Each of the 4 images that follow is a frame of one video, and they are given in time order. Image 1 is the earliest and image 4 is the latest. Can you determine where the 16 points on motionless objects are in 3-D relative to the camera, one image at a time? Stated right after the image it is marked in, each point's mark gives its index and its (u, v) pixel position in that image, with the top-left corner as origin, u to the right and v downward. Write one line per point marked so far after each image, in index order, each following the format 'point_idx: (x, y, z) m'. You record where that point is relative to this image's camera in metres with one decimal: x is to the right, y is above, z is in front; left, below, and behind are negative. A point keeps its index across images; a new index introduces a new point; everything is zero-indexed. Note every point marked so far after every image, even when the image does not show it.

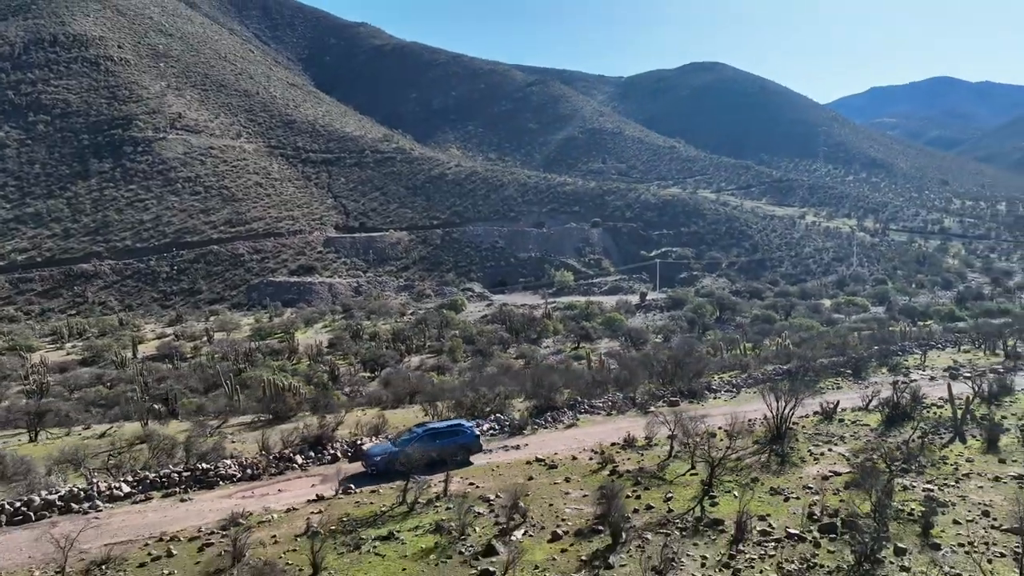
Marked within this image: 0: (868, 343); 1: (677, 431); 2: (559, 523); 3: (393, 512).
0: (+9.7, -1.5, +17.8) m
1: (+2.4, -2.1, +9.5) m
2: (+0.5, -2.4, +6.7) m
3: (-1.3, -2.4, +7.0) m
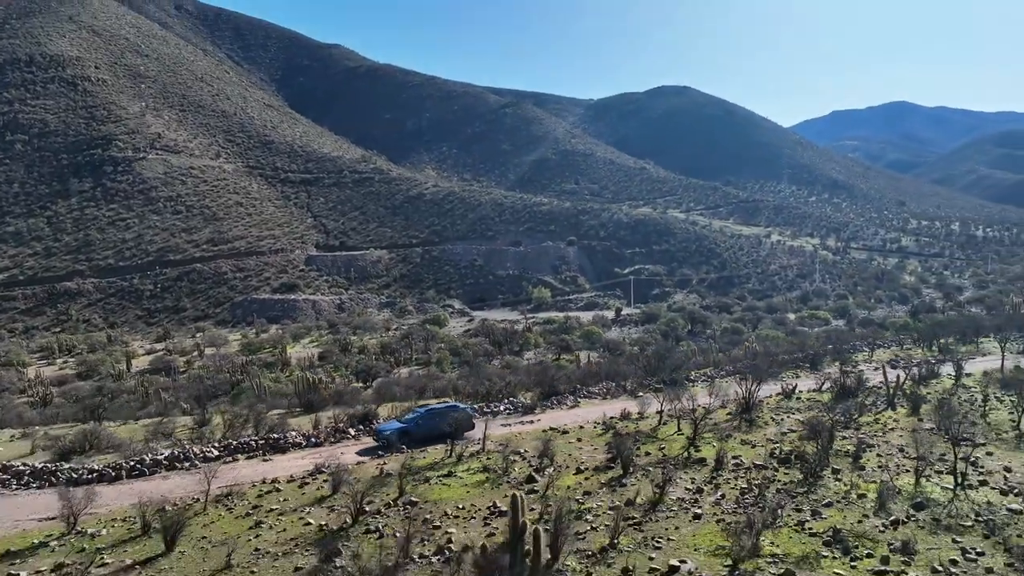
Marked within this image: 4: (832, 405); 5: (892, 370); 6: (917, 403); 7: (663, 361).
0: (+9.6, -1.7, +20.1) m
1: (+2.6, -2.0, +11.5) m
2: (+0.9, -2.3, +8.6) m
3: (-0.9, -2.3, +8.9) m
4: (+5.6, -2.1, +11.5) m
5: (+8.6, -1.9, +15.0) m
6: (+6.6, -1.9, +10.8) m
7: (+4.0, -1.9, +17.4) m
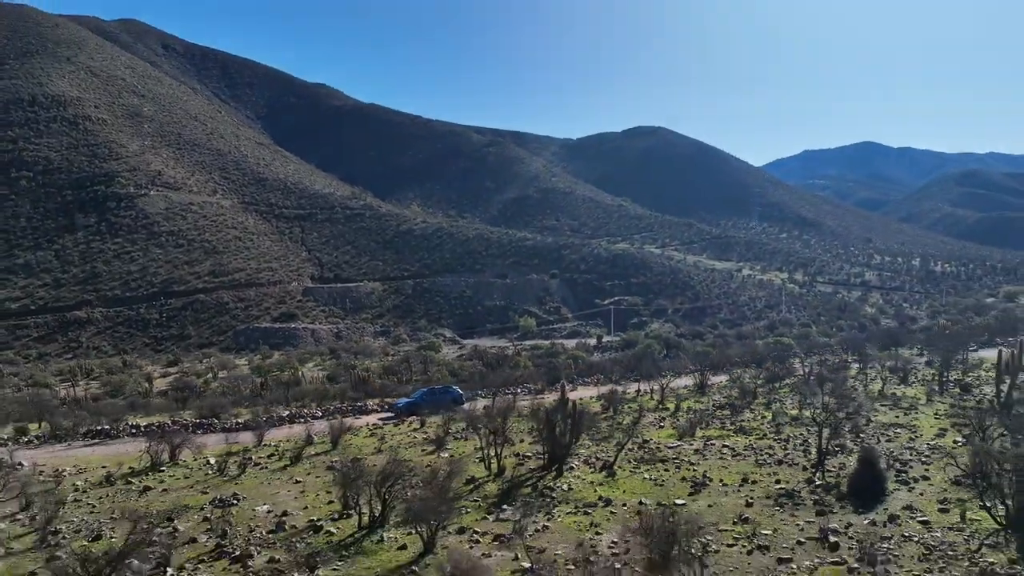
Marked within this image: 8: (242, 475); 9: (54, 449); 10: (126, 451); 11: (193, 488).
0: (+9.7, -2.4, +24.4) m
1: (+3.0, -2.3, +15.5) m
2: (+1.4, -2.3, +12.6) m
3: (-0.4, -2.4, +12.8) m
4: (+6.0, -2.3, +15.7) m
5: (+8.9, -2.3, +19.3) m
6: (+7.0, -2.1, +15.0) m
7: (+4.2, -2.5, +21.5) m
8: (-3.4, -2.4, +8.6) m
9: (-8.1, -2.8, +11.6) m
10: (-6.3, -2.7, +10.8) m
11: (-3.9, -2.5, +8.2) m
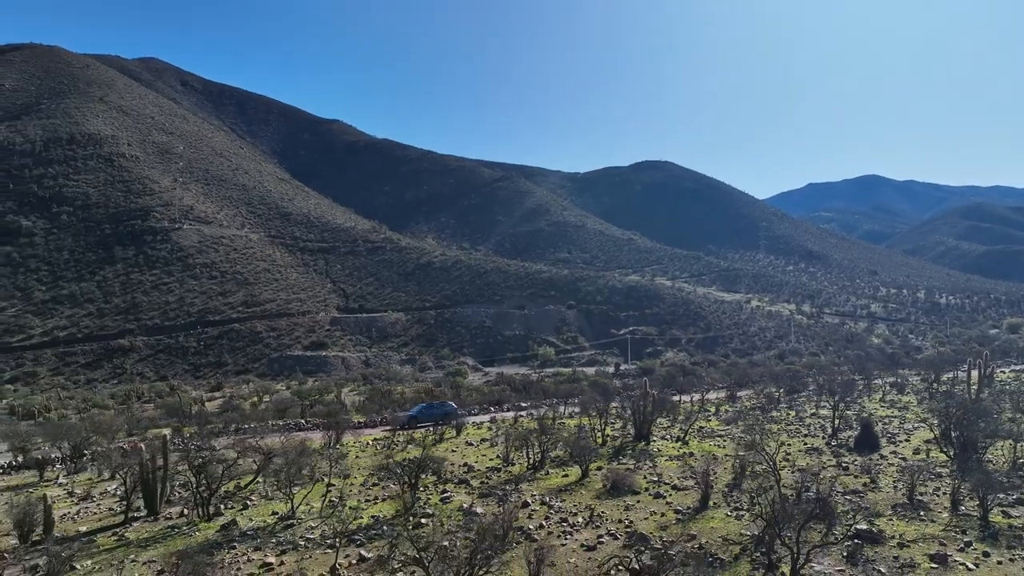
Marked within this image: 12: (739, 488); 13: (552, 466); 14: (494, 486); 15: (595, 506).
0: (+11.5, -3.6, +27.3) m
1: (+4.7, -3.0, +18.5) m
2: (+3.0, -2.9, +15.6) m
3: (+1.3, -3.0, +15.8) m
4: (+7.7, -3.0, +18.7) m
5: (+10.6, -3.2, +22.2) m
6: (+8.7, -2.8, +18.0) m
7: (+5.9, -3.5, +24.5) m
8: (-1.8, -2.8, +11.6) m
9: (-6.4, -3.3, +14.6) m
10: (-4.7, -3.2, +13.9) m
11: (-2.2, -2.8, +11.2) m
12: (+3.0, -2.8, +8.9) m
13: (+0.6, -2.8, +10.3) m
14: (-0.3, -2.7, +8.9) m
15: (+1.0, -2.7, +8.1) m
